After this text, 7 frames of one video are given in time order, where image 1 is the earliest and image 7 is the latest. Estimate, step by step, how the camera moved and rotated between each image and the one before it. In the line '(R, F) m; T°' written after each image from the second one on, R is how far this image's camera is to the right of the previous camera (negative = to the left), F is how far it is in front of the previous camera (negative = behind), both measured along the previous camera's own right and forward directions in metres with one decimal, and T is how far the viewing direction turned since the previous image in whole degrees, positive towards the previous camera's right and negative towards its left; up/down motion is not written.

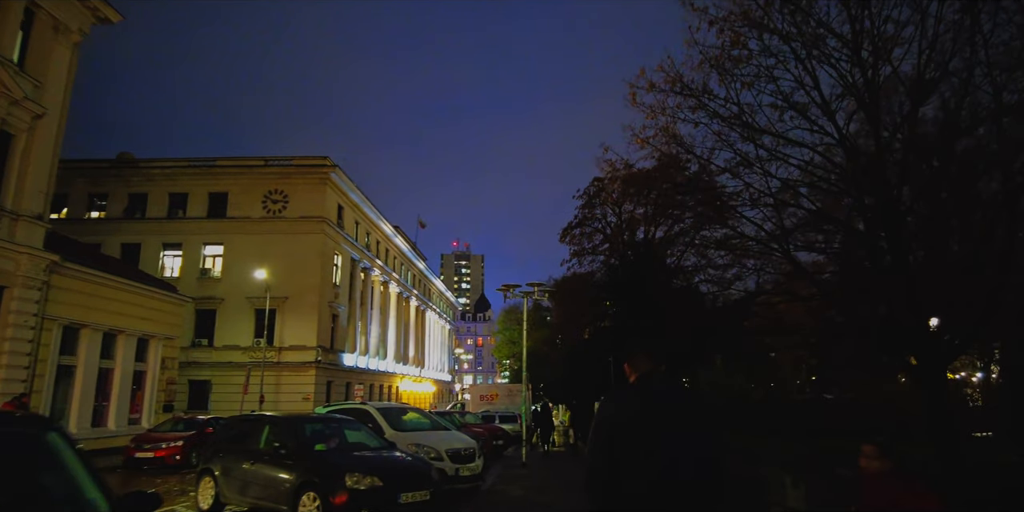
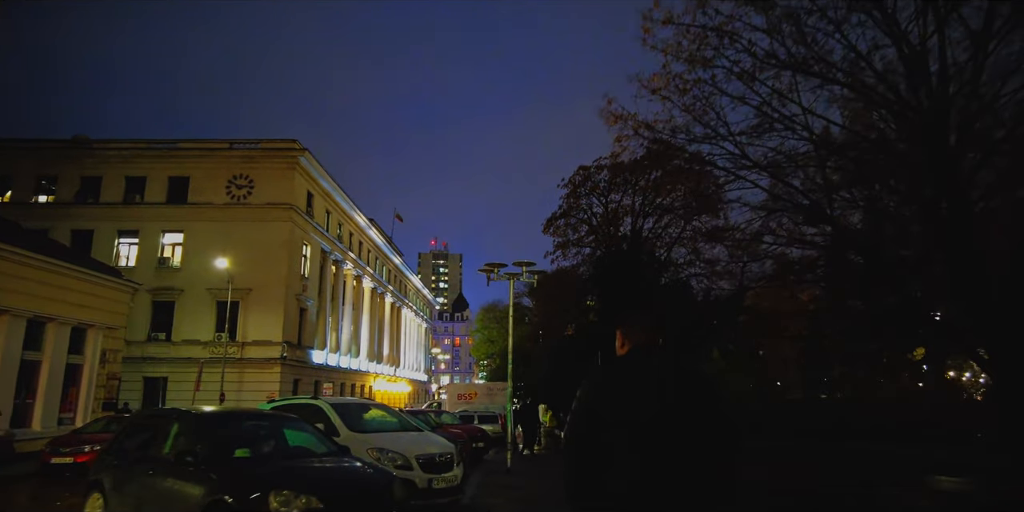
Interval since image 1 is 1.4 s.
(-0.1, +2.0) m; +2°
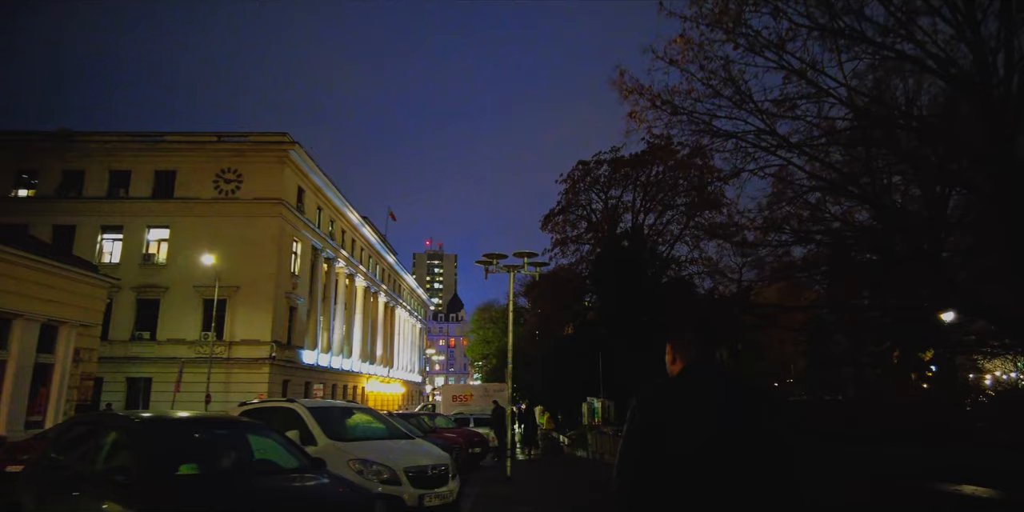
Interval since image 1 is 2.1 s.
(-0.1, +1.1) m; 0°
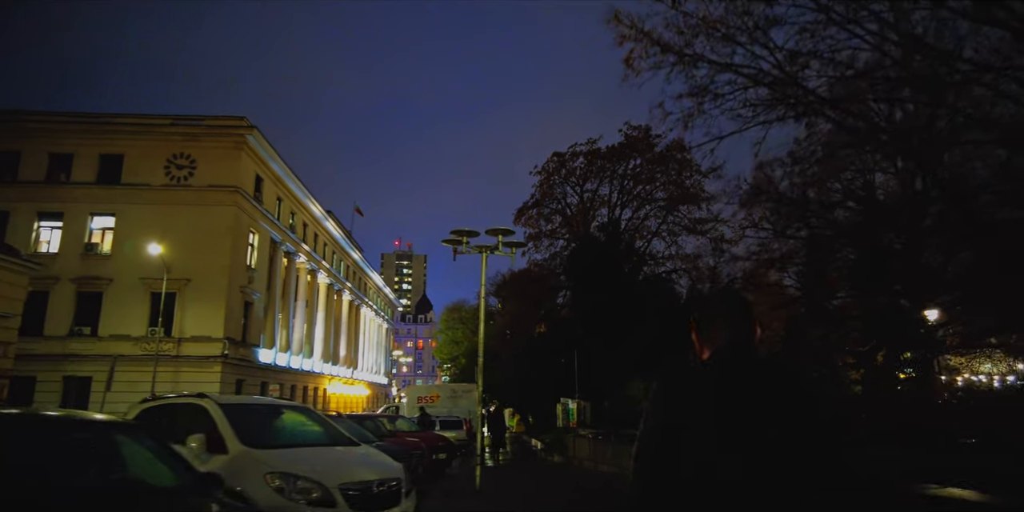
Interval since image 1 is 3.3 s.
(0.0, +1.6) m; +3°
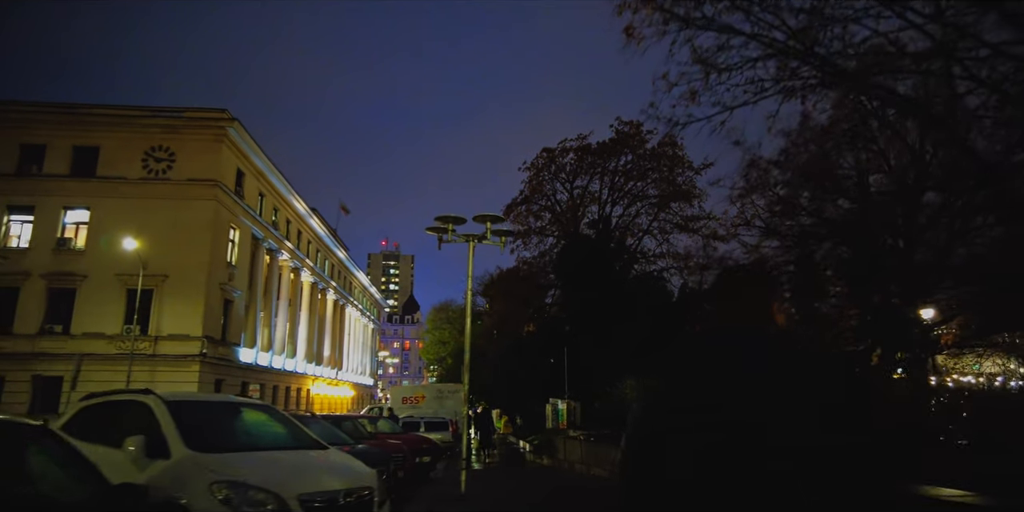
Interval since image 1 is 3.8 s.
(0.0, +0.7) m; +1°
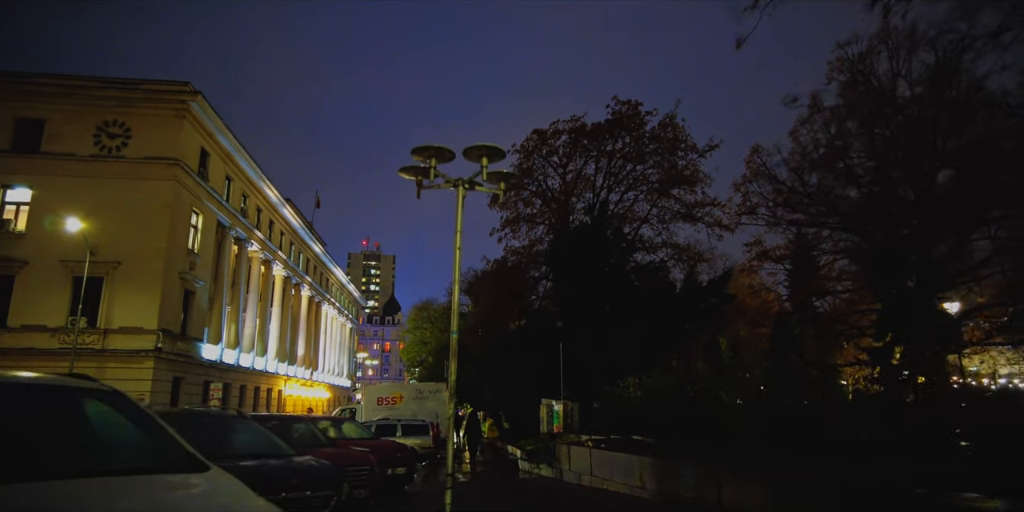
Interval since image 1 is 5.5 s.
(-0.2, +2.5) m; +1°
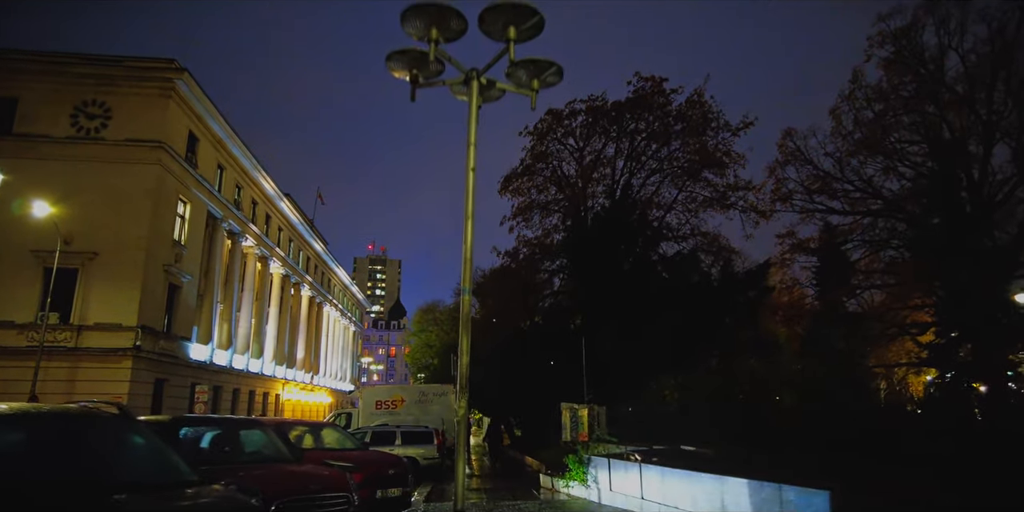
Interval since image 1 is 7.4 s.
(-0.3, +2.6) m; -1°
